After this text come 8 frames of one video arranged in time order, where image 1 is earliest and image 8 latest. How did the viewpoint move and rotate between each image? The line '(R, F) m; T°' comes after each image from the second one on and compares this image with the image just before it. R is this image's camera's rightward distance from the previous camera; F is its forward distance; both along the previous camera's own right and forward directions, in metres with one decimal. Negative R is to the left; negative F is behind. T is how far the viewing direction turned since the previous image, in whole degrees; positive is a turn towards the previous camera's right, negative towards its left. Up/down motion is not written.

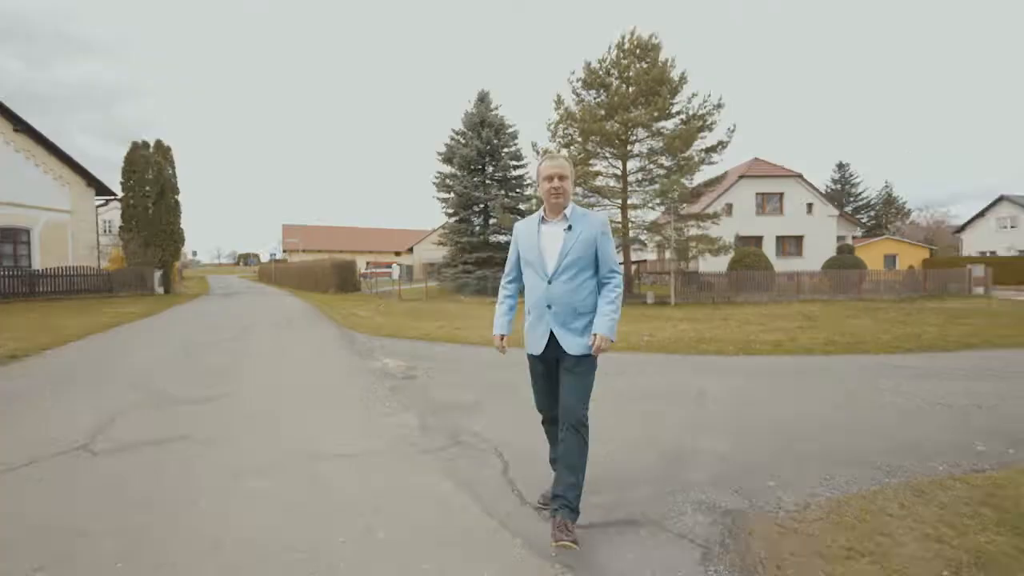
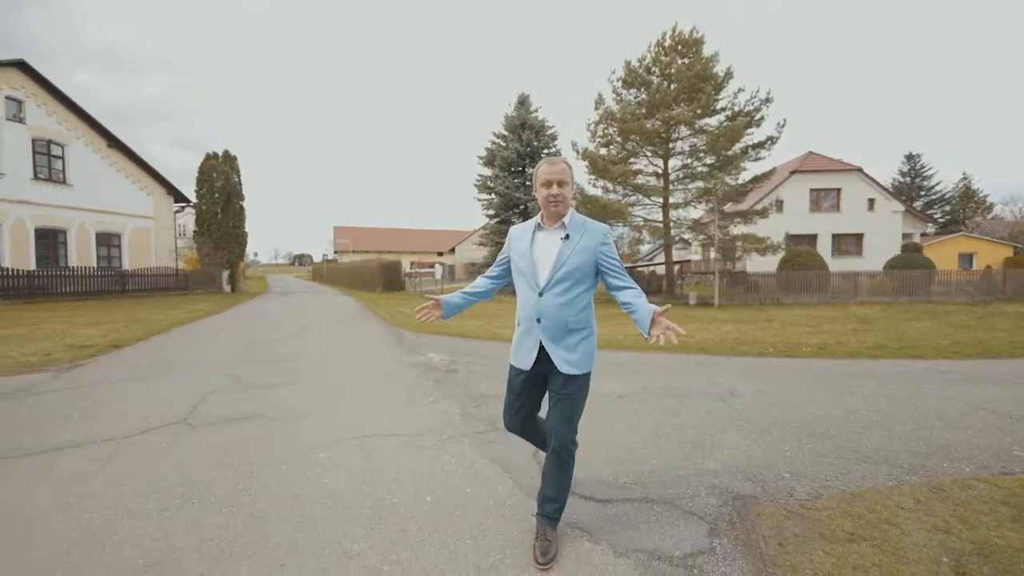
(+0.1, -0.4) m; -5°
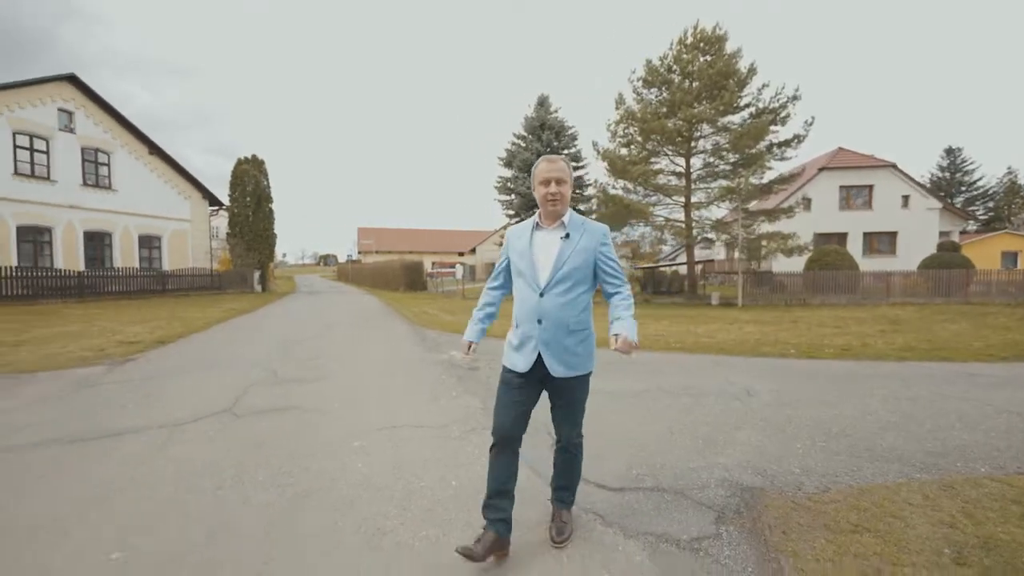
(0.0, -0.2) m; -2°
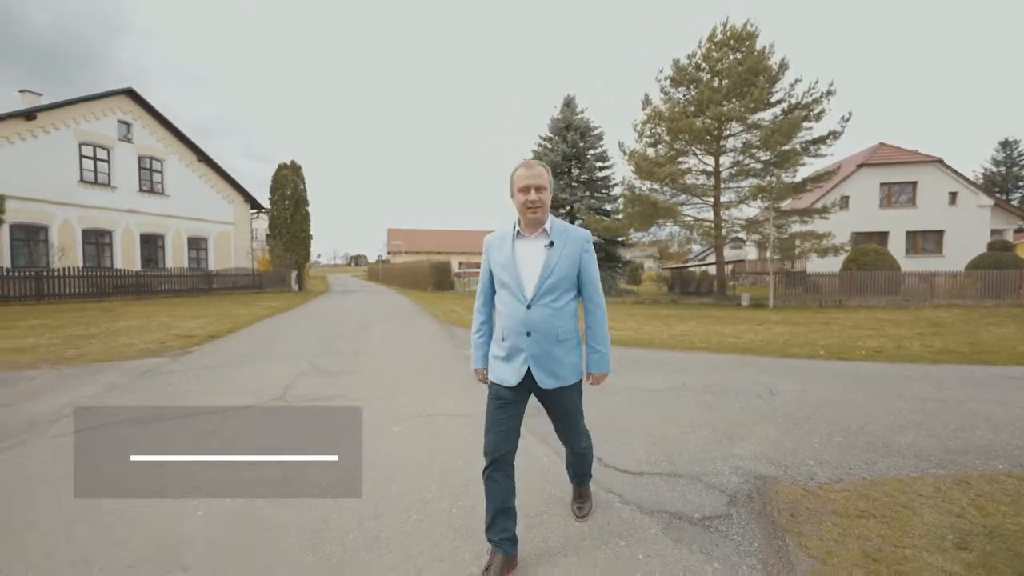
(0.0, -0.3) m; -3°
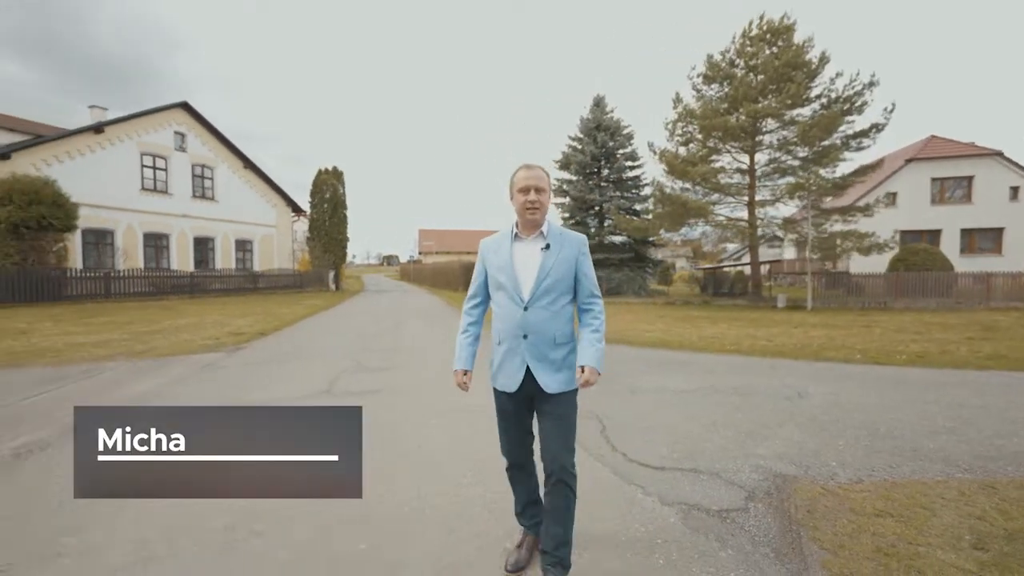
(0.0, -0.2) m; -4°
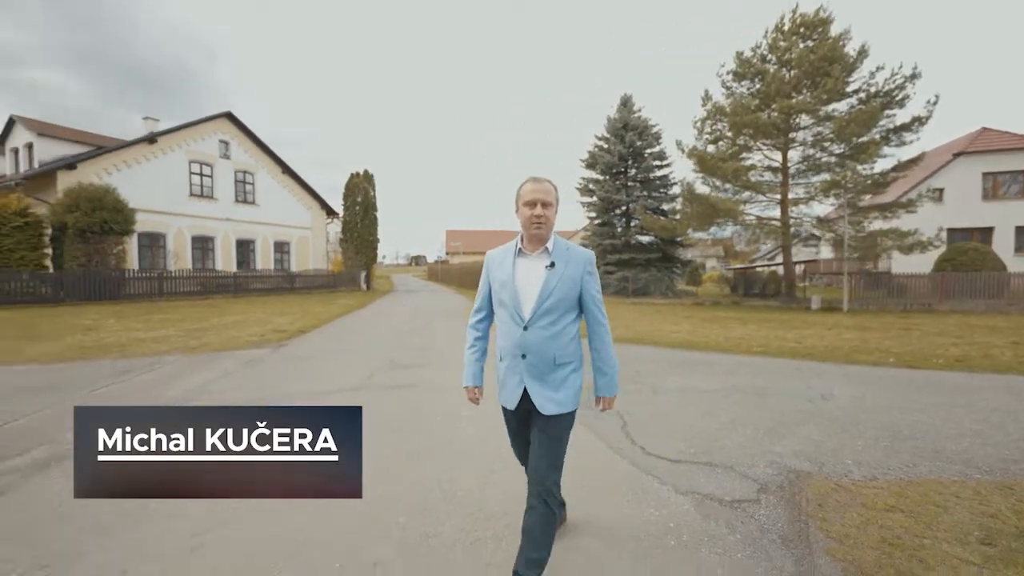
(0.0, -0.3) m; -3°
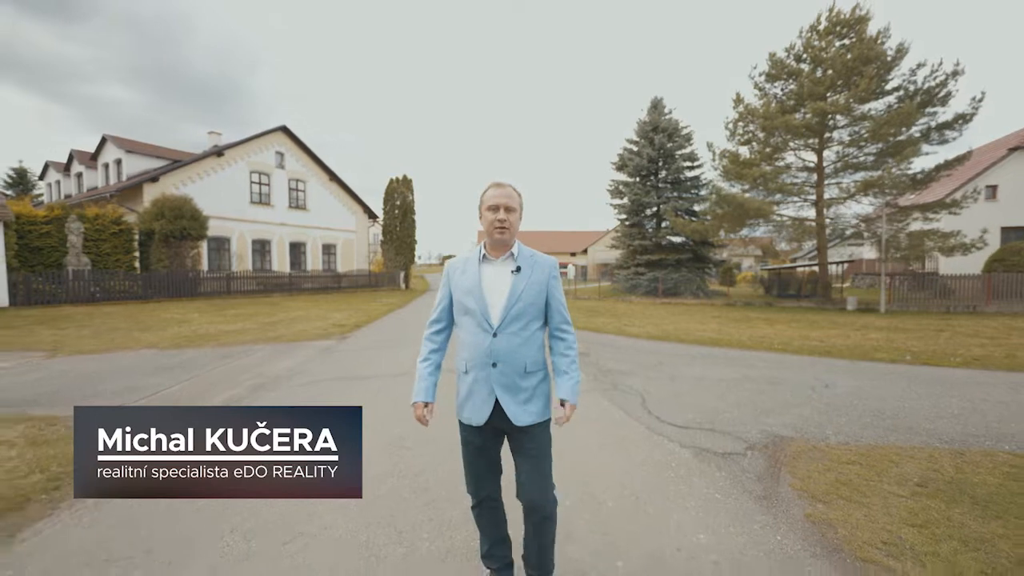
(-0.1, -1.0) m; -3°
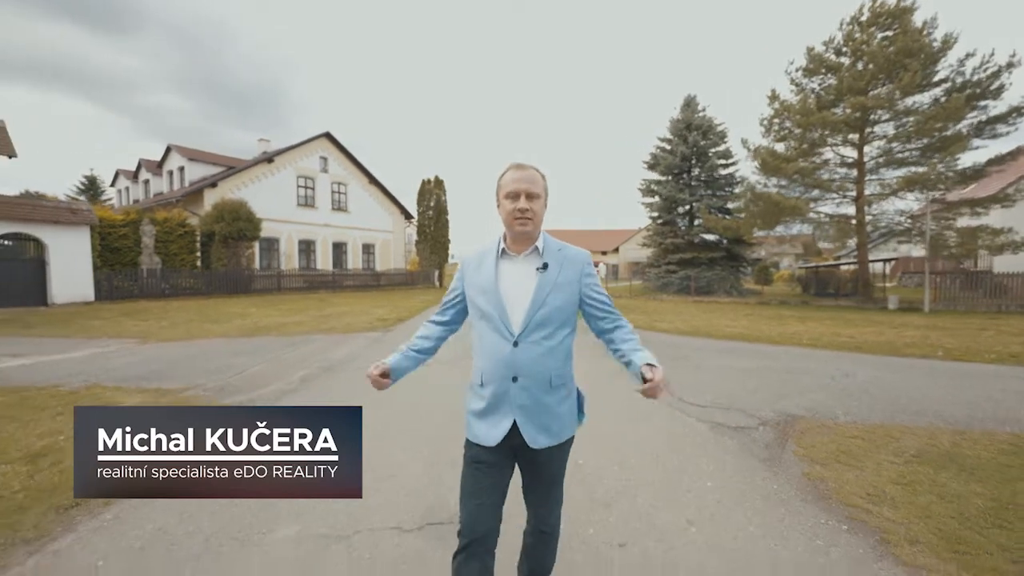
(-0.1, -0.6) m; -3°
